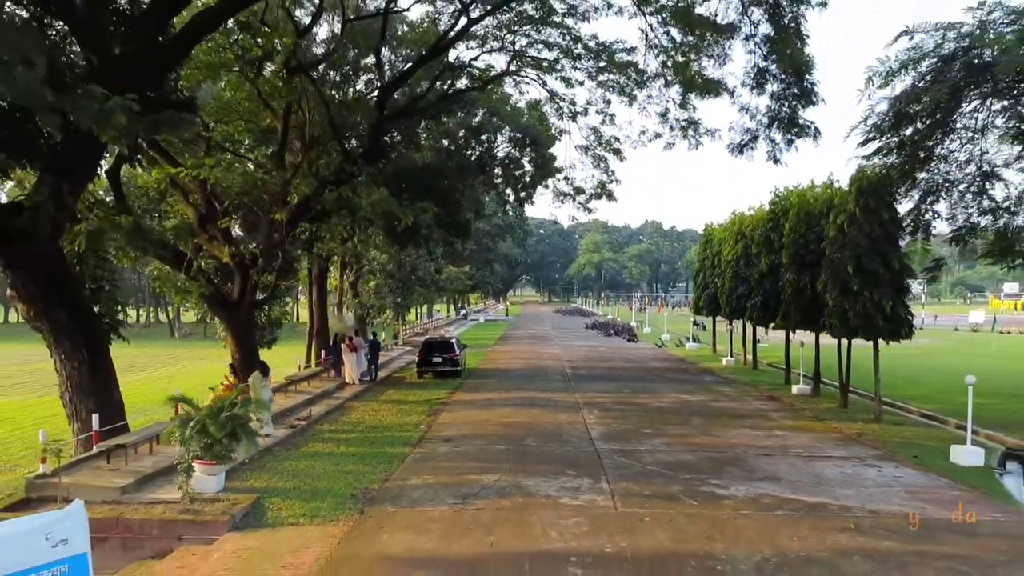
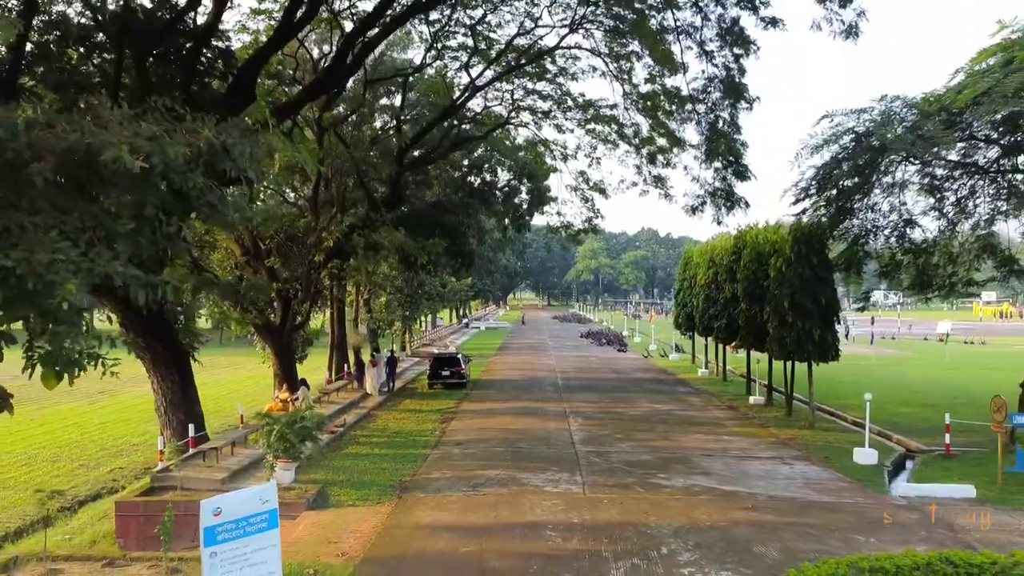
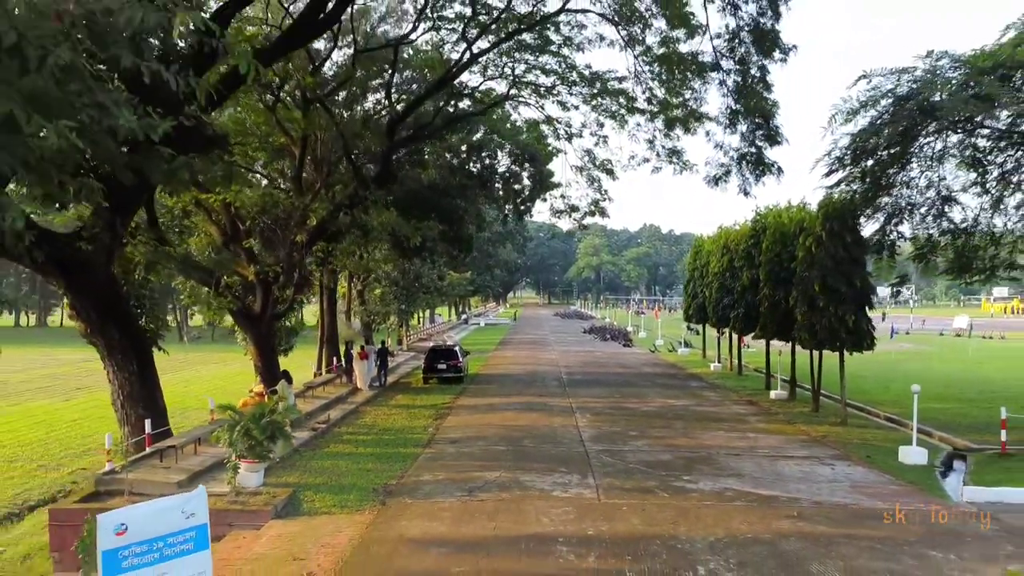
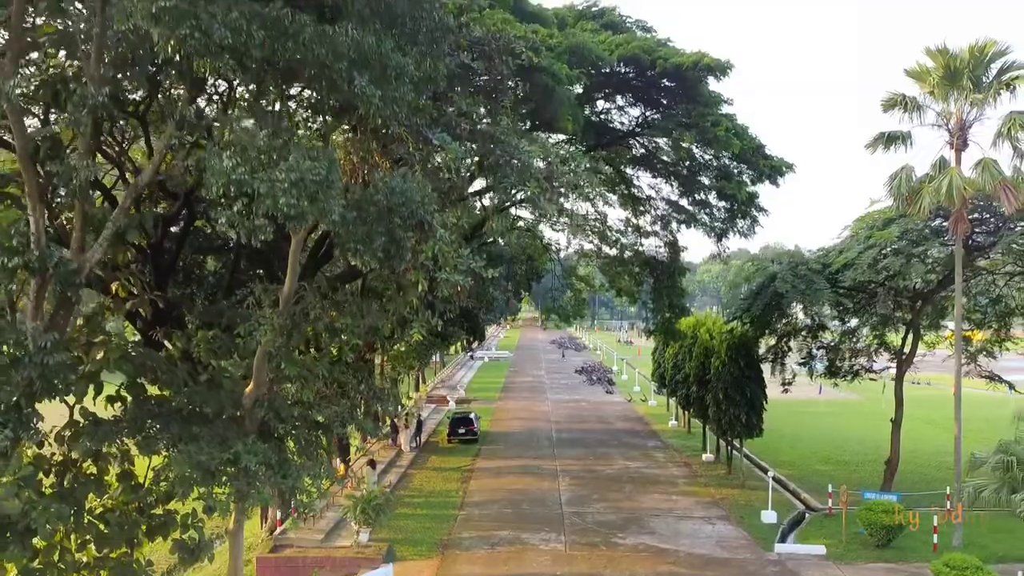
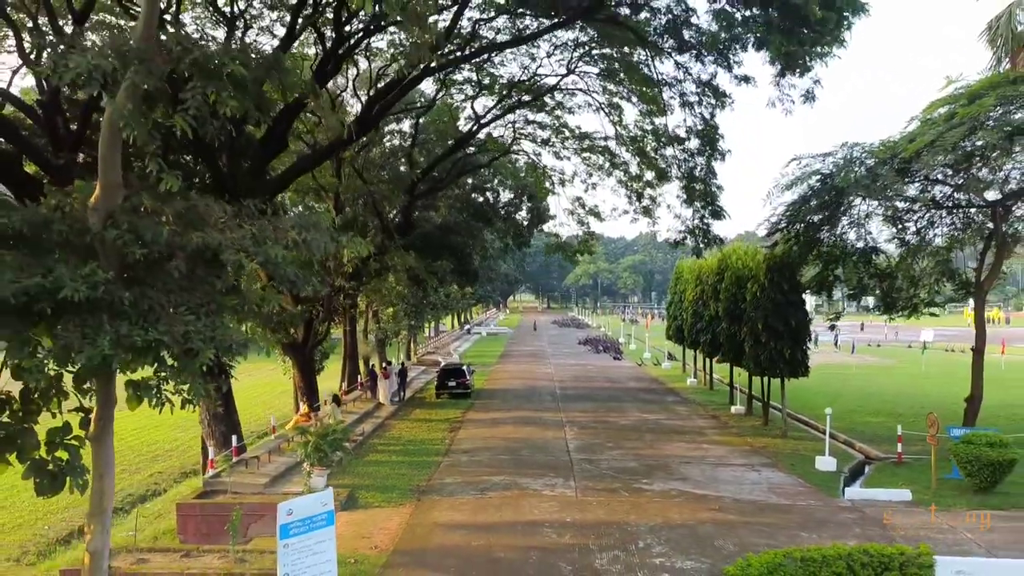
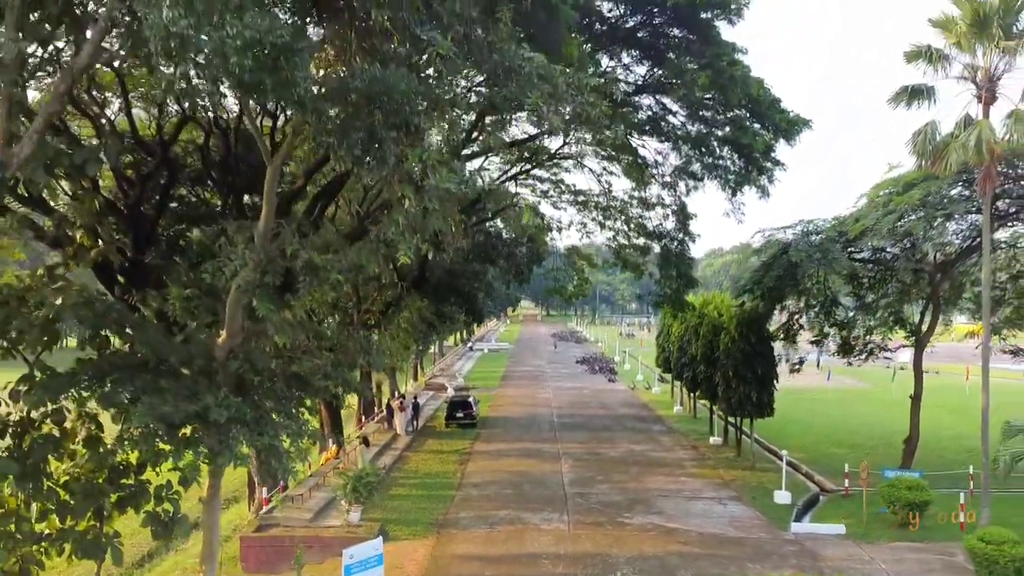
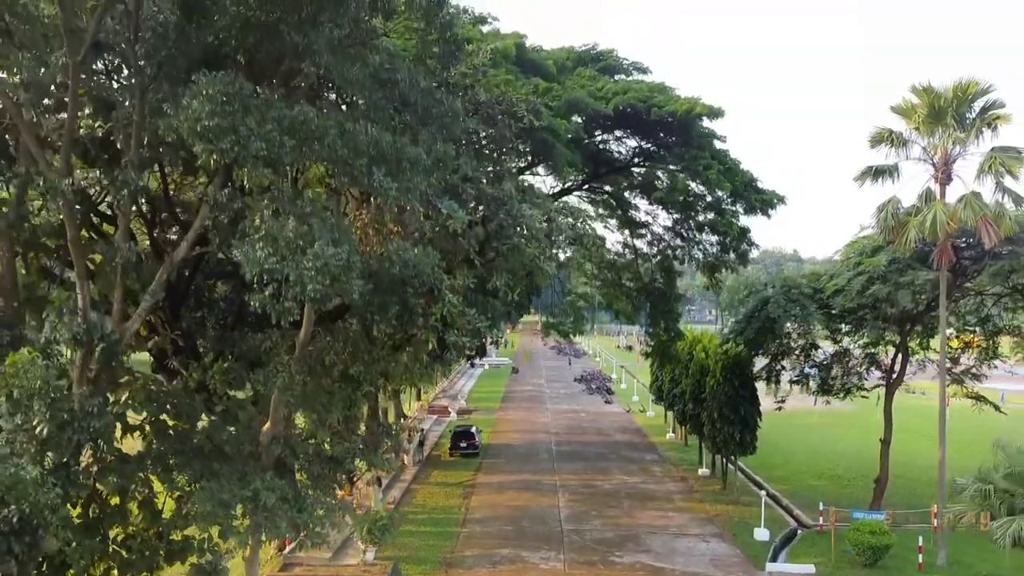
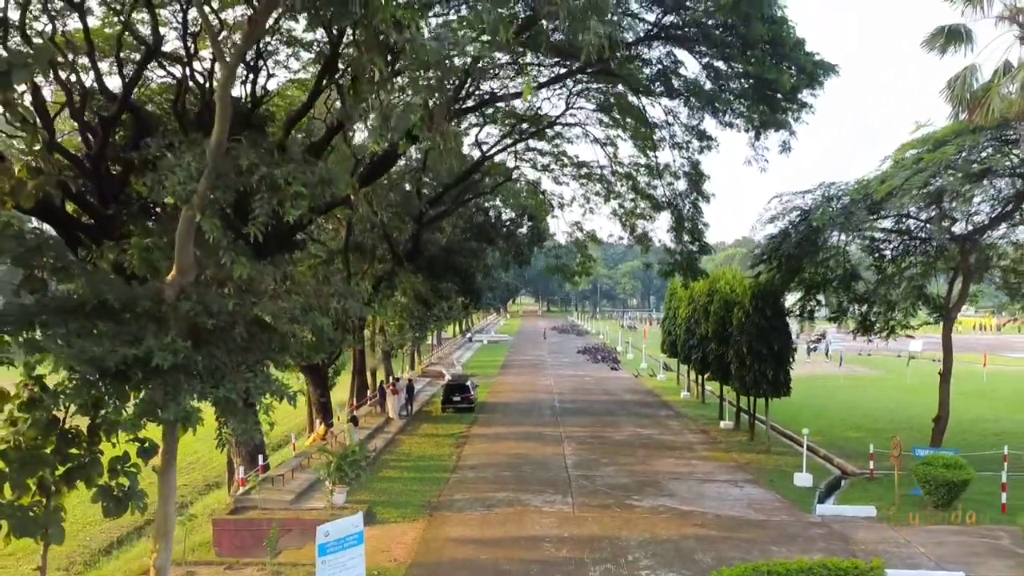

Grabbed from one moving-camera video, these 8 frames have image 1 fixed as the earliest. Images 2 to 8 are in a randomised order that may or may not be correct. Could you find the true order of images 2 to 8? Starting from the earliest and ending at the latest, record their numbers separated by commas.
3, 2, 5, 8, 6, 4, 7
